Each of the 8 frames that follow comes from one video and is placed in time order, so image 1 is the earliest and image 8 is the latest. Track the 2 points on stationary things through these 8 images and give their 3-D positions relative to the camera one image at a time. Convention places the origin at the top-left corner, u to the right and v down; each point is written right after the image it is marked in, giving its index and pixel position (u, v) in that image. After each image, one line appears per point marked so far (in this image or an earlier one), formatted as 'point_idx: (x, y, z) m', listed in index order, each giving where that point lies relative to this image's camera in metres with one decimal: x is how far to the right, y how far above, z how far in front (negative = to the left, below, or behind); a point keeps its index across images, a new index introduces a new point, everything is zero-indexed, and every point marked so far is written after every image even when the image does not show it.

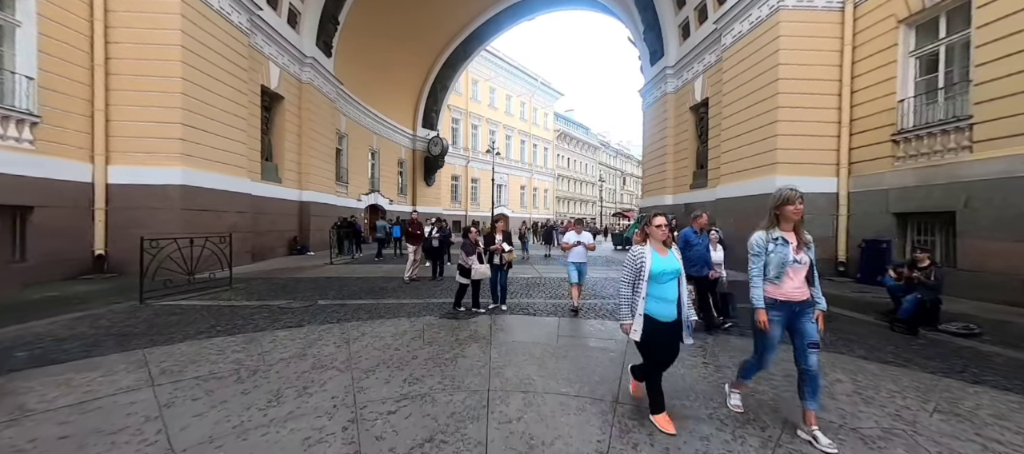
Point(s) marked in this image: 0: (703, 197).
0: (+6.5, +1.0, +12.8) m
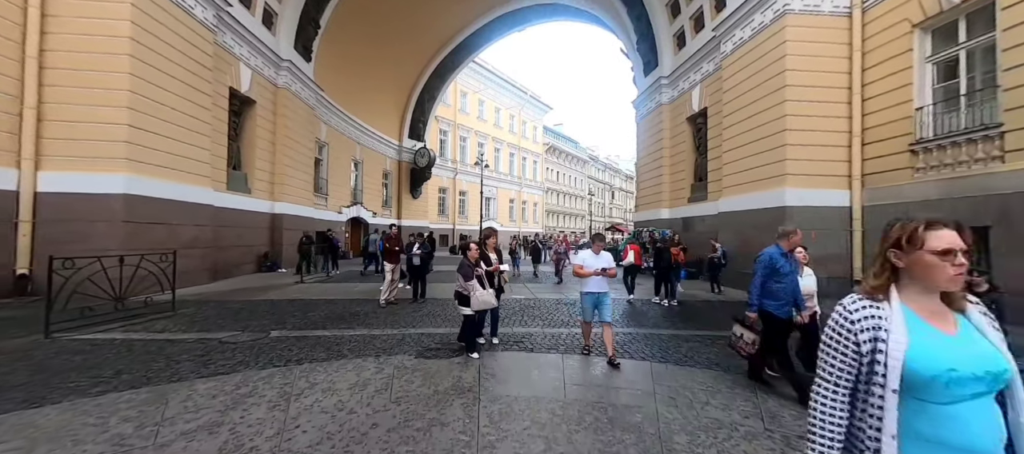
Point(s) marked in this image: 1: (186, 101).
0: (+6.1, +0.5, +12.2) m
1: (-8.0, +3.1, +9.3) m
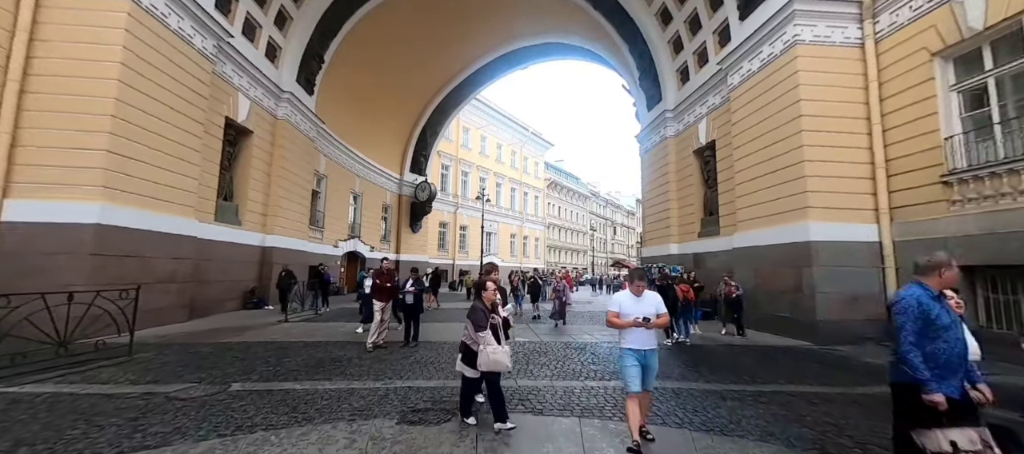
0: (+6.2, -0.6, +11.5) m
1: (-7.9, +2.3, +8.9) m
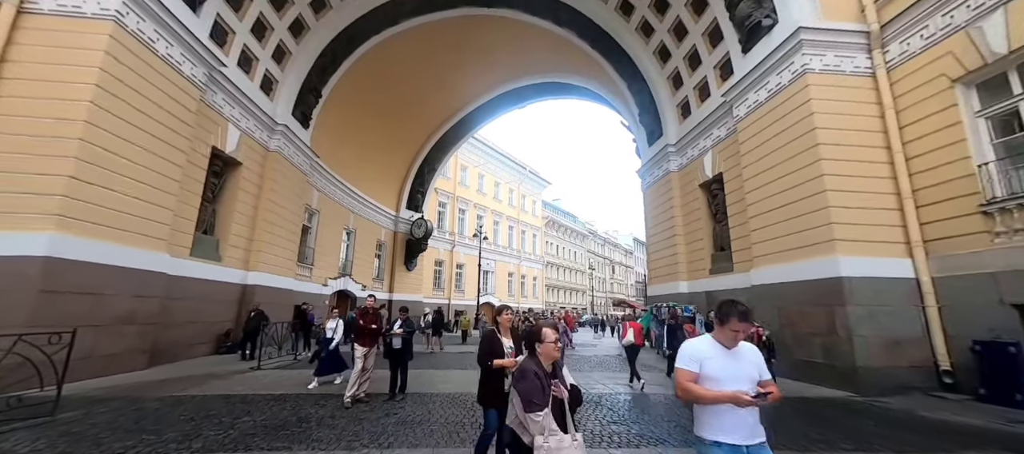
0: (+6.2, -1.6, +10.8) m
1: (-7.9, +1.6, +8.3) m
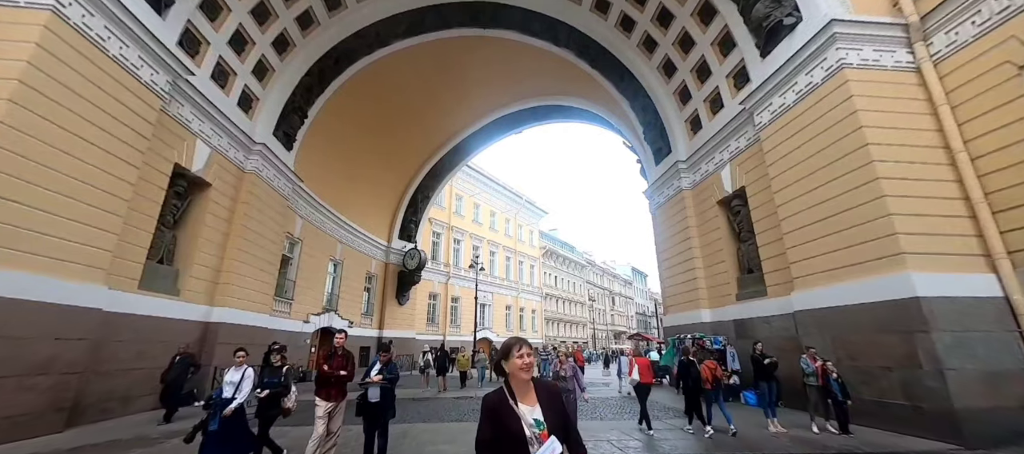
0: (+6.3, -2.1, +9.4) m
1: (-7.8, +1.1, +7.1) m
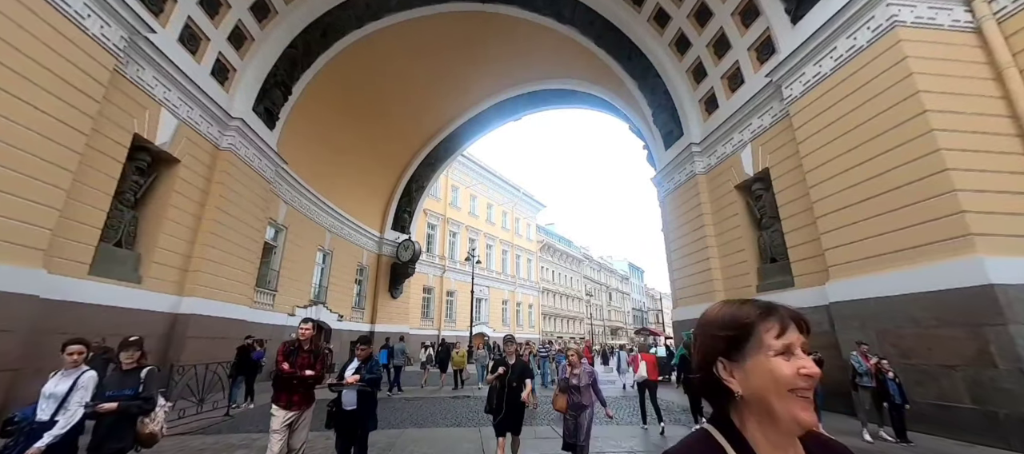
0: (+6.4, -1.7, +8.6) m
1: (-7.7, +1.5, +6.0) m
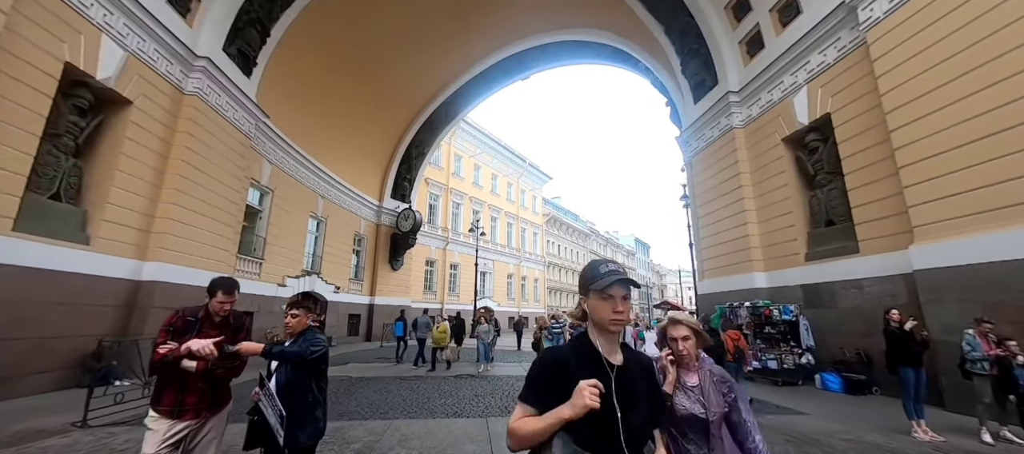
0: (+6.6, -0.9, +7.2) m
1: (-7.5, +2.3, +4.6) m
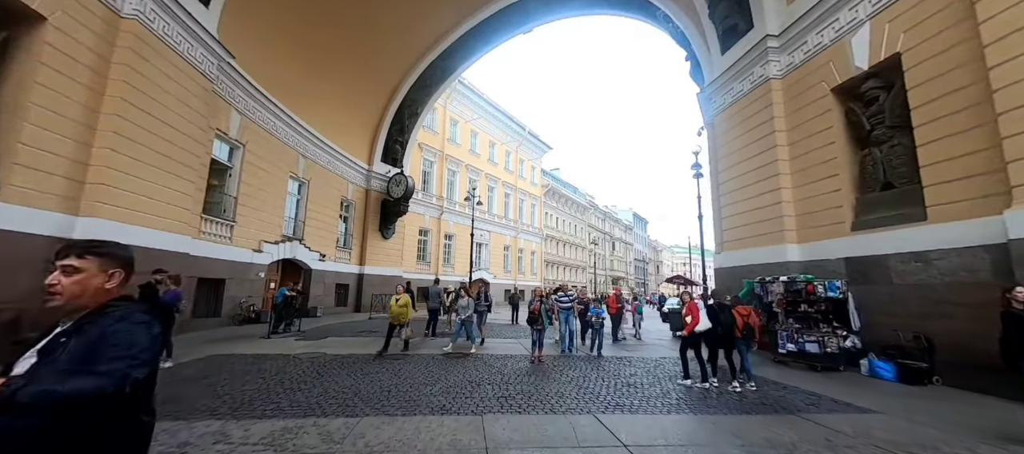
0: (+6.6, -0.3, +6.1) m
1: (-7.3, +2.9, +3.1) m
